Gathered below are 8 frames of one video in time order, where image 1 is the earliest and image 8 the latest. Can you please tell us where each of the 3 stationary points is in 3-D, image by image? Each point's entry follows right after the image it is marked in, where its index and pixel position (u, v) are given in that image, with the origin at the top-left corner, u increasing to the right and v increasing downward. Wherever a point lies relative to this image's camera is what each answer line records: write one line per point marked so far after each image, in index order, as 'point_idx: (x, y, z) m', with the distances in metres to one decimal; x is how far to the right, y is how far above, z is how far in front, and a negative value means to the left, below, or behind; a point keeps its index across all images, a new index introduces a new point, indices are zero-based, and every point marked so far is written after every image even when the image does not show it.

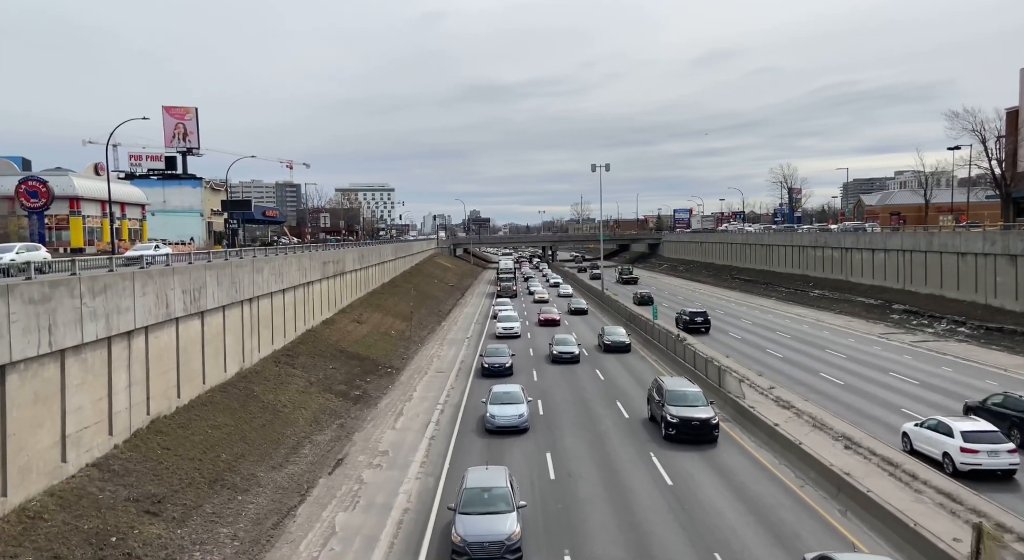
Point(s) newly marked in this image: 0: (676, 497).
0: (+3.5, -4.7, +15.7) m
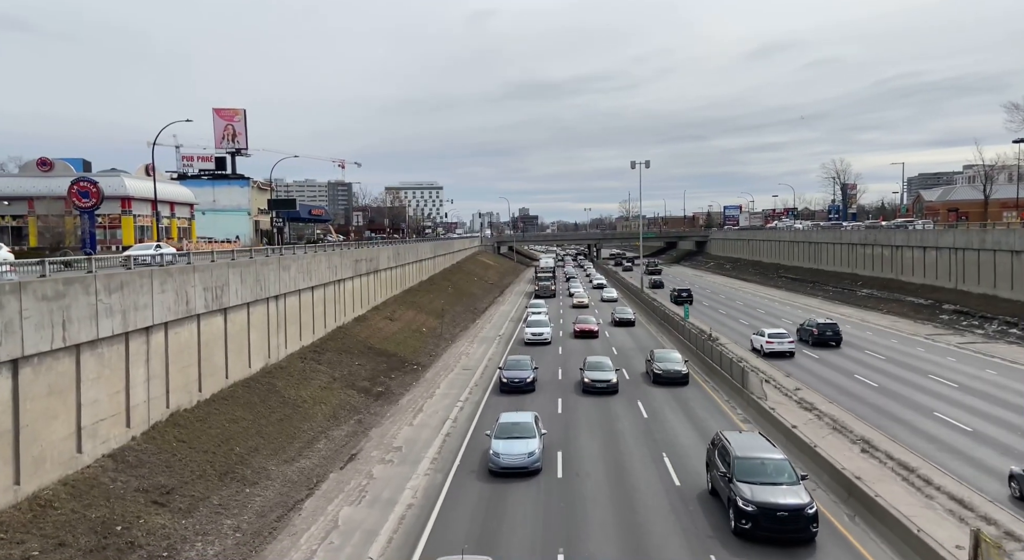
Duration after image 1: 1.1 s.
0: (+3.6, -4.6, +15.5) m
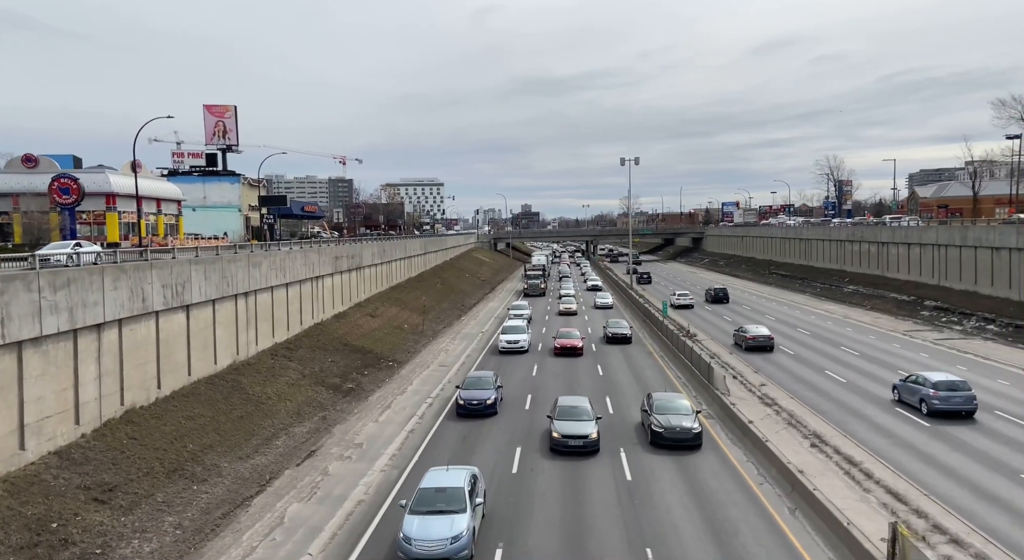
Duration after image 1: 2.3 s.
0: (+2.5, -4.6, +15.6) m
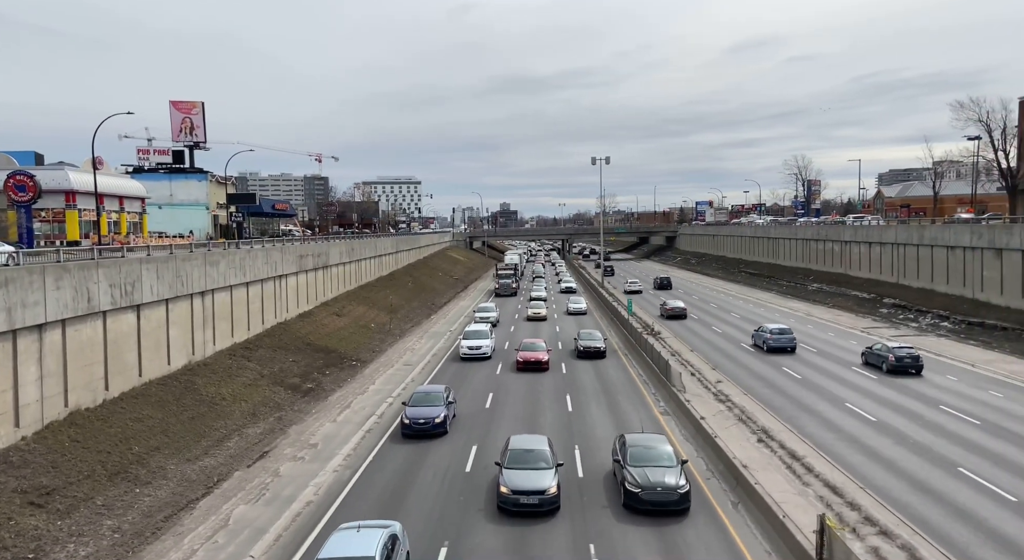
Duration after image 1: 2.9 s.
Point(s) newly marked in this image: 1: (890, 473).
0: (+1.5, -4.5, +15.7) m
1: (+8.0, -4.1, +15.3) m
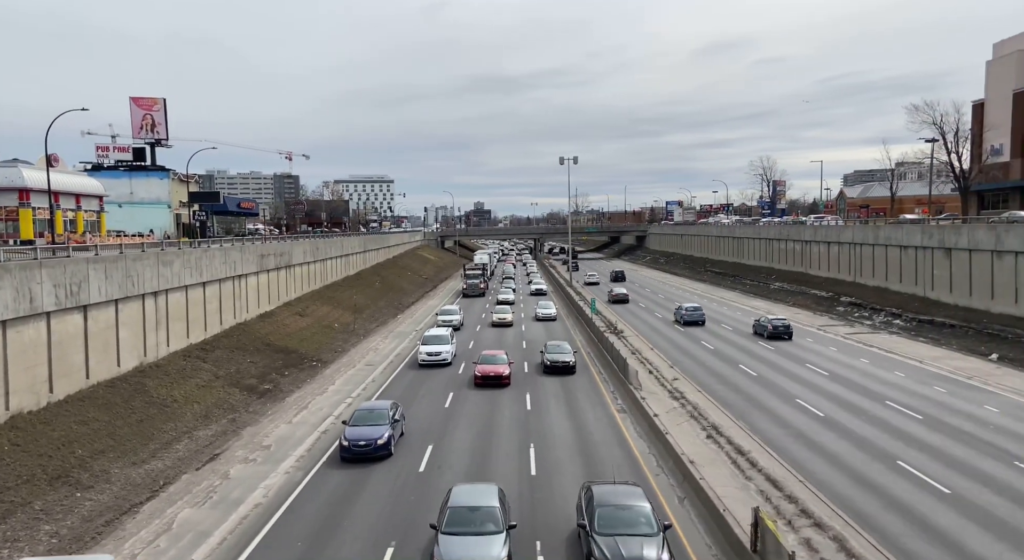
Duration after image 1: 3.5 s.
0: (+0.4, -4.5, +15.8) m
1: (+7.0, -4.1, +15.7) m
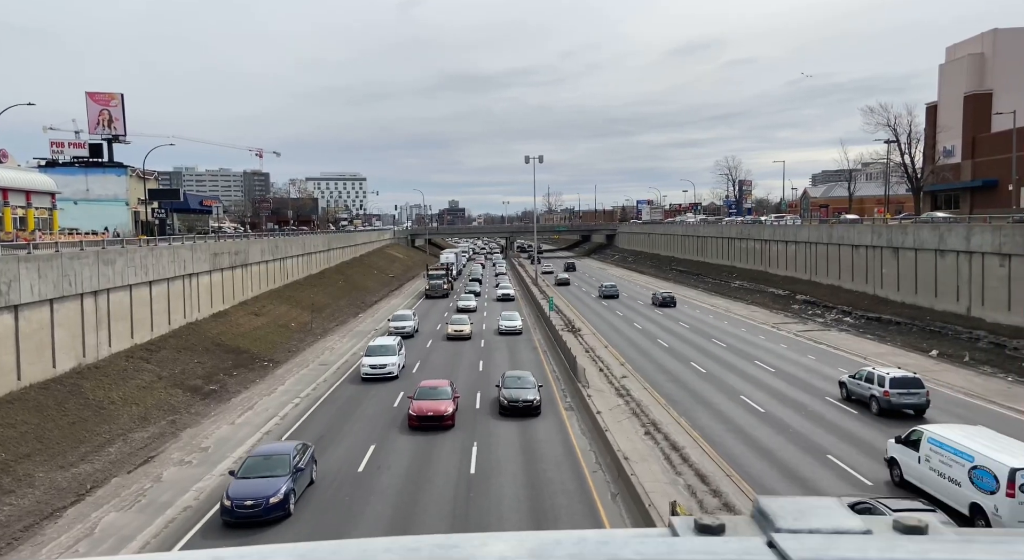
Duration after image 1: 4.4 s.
0: (-1.0, -4.5, +15.8) m
1: (+5.6, -4.0, +16.0) m
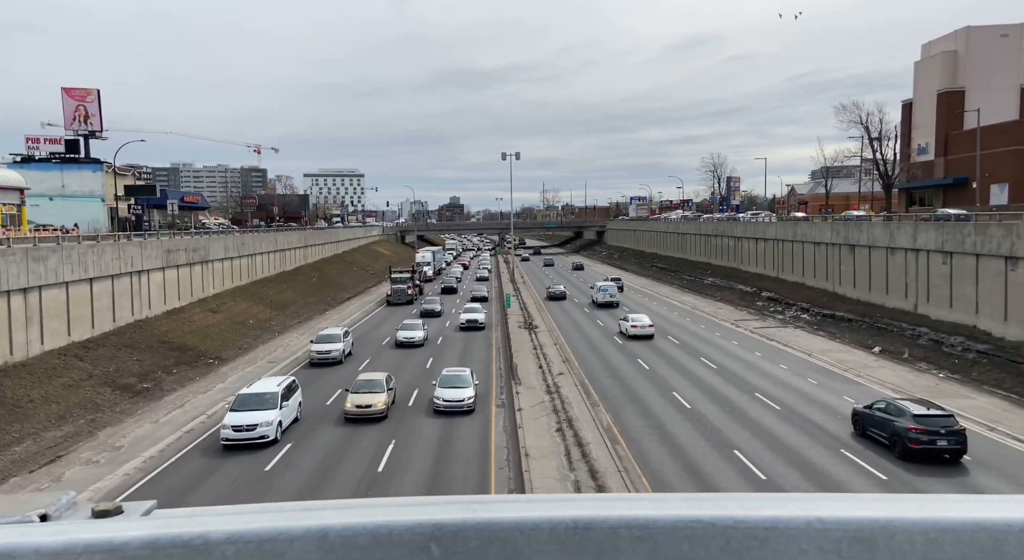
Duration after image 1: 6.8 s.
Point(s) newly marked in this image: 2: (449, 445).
0: (-3.1, -4.4, +15.6) m
1: (+3.4, -4.0, +15.9) m
2: (-1.6, -4.3, +18.3) m
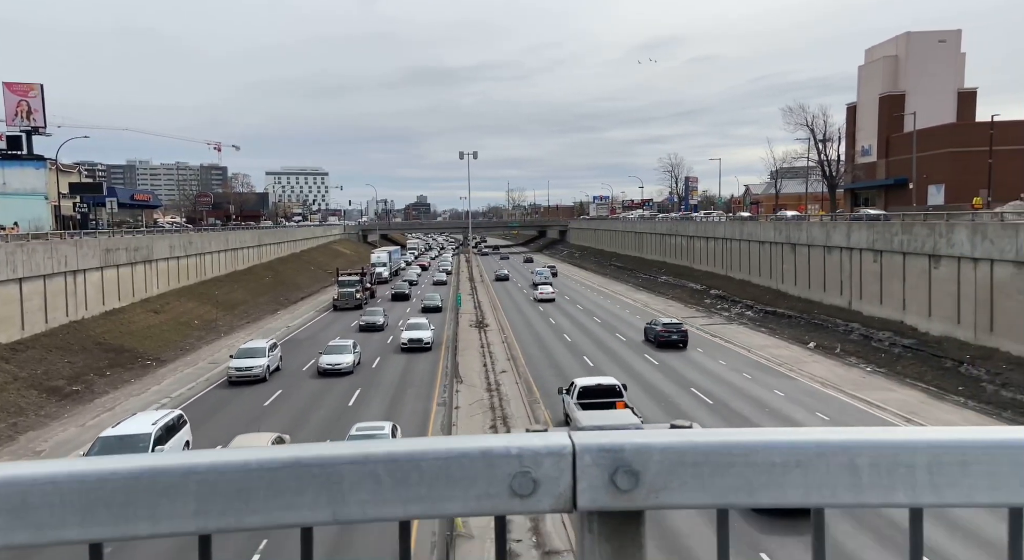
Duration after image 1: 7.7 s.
0: (-4.7, -4.4, +15.5) m
1: (+1.8, -3.9, +16.2) m
2: (-3.4, -4.2, +18.3) m
